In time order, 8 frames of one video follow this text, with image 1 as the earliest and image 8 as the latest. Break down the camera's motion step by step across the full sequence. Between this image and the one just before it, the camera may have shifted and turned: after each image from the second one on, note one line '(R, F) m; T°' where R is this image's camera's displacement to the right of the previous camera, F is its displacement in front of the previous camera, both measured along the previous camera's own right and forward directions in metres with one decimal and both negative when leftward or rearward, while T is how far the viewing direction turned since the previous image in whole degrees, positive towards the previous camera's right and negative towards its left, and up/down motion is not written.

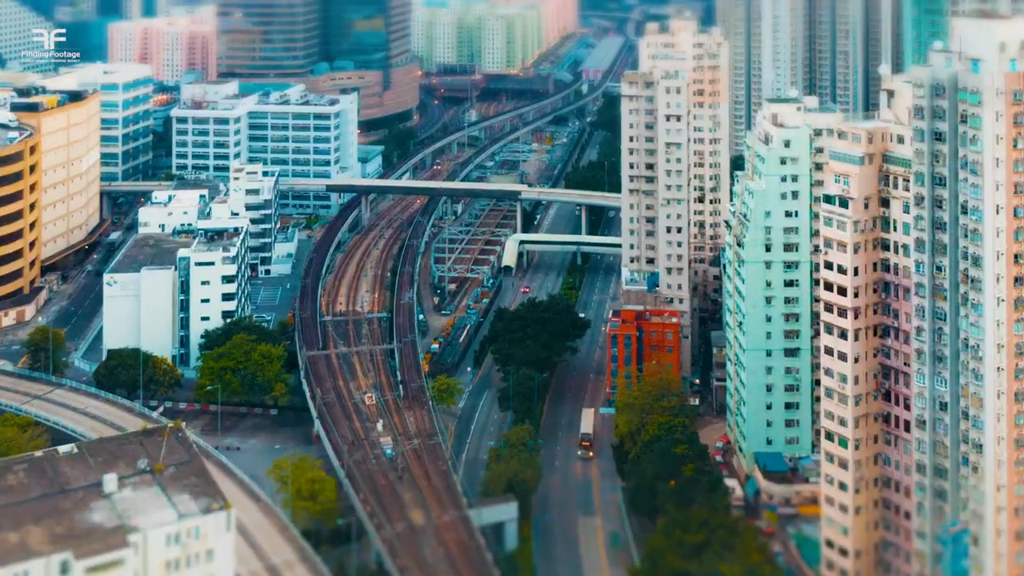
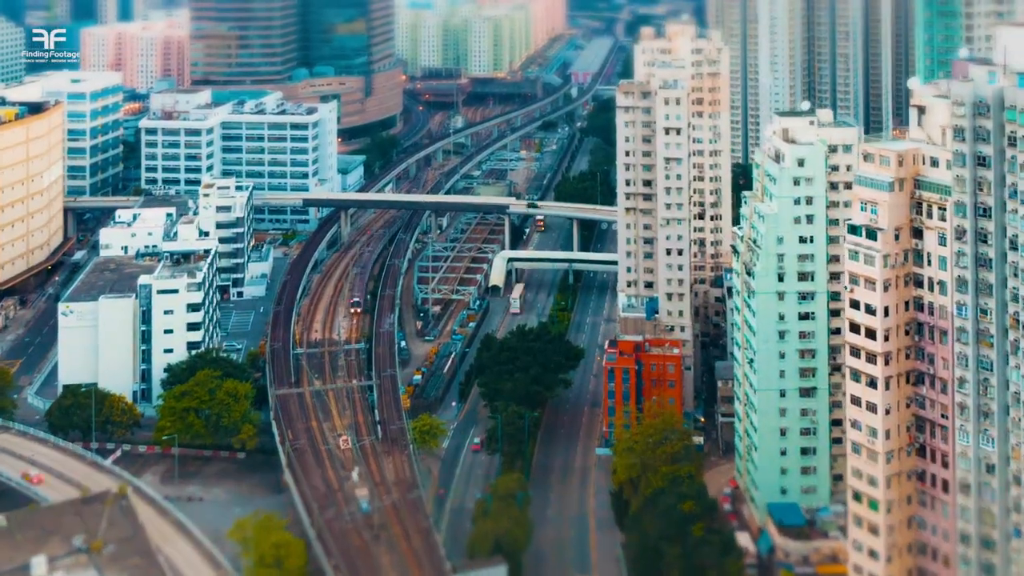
(0.0, +2.2) m; 0°
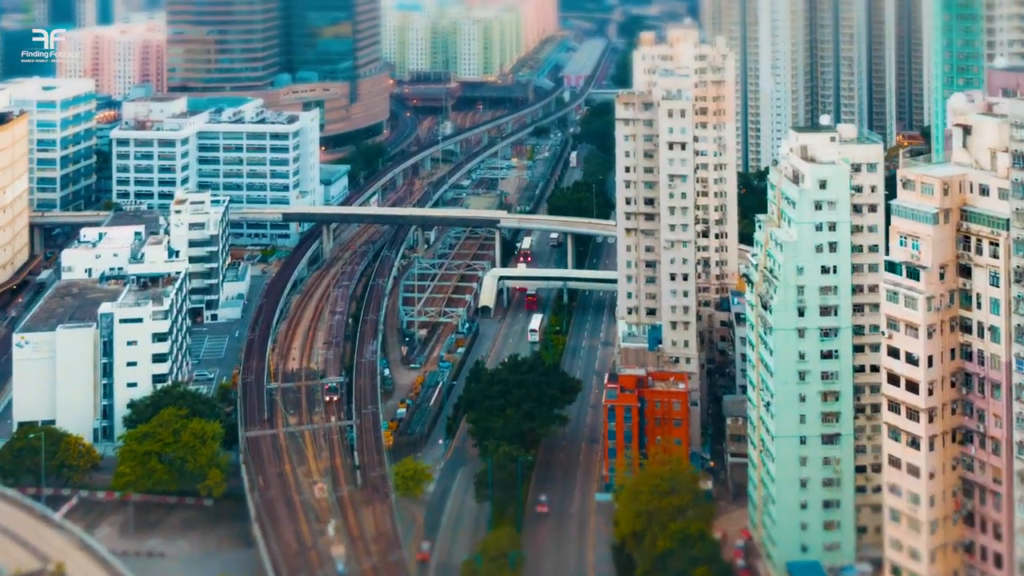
(0.0, +2.1) m; 0°
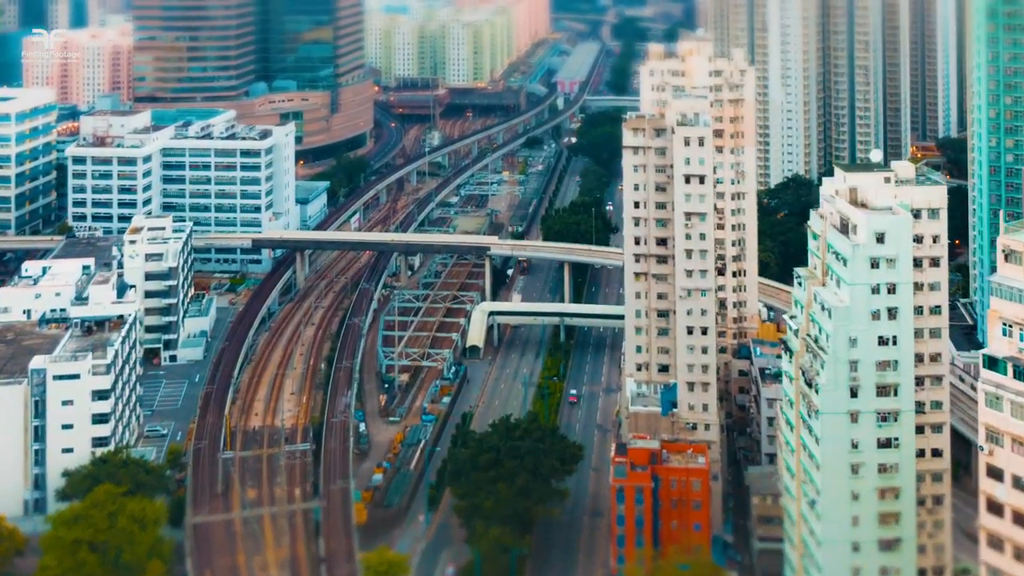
(0.0, +3.4) m; 0°
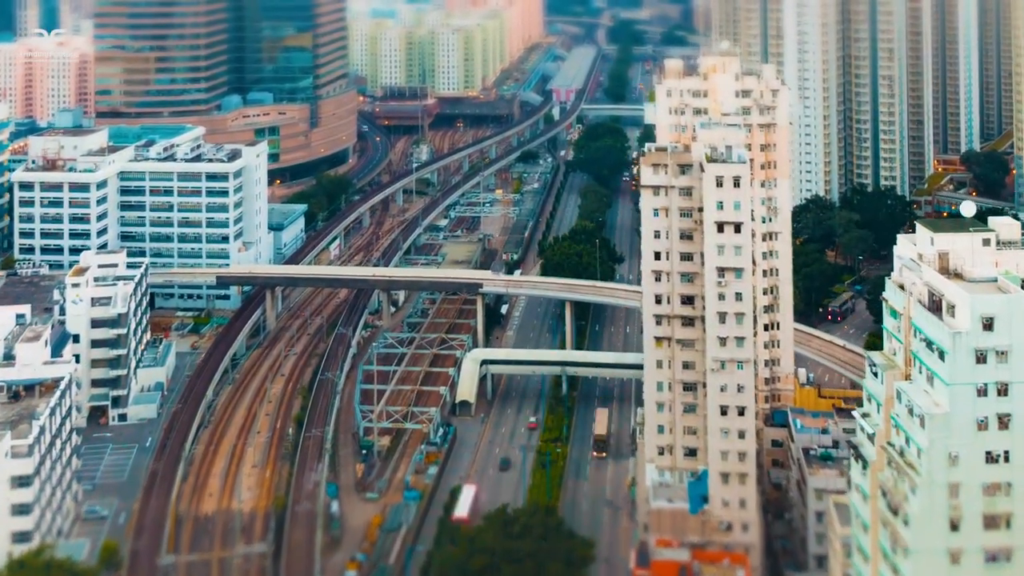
(0.0, +3.7) m; 0°
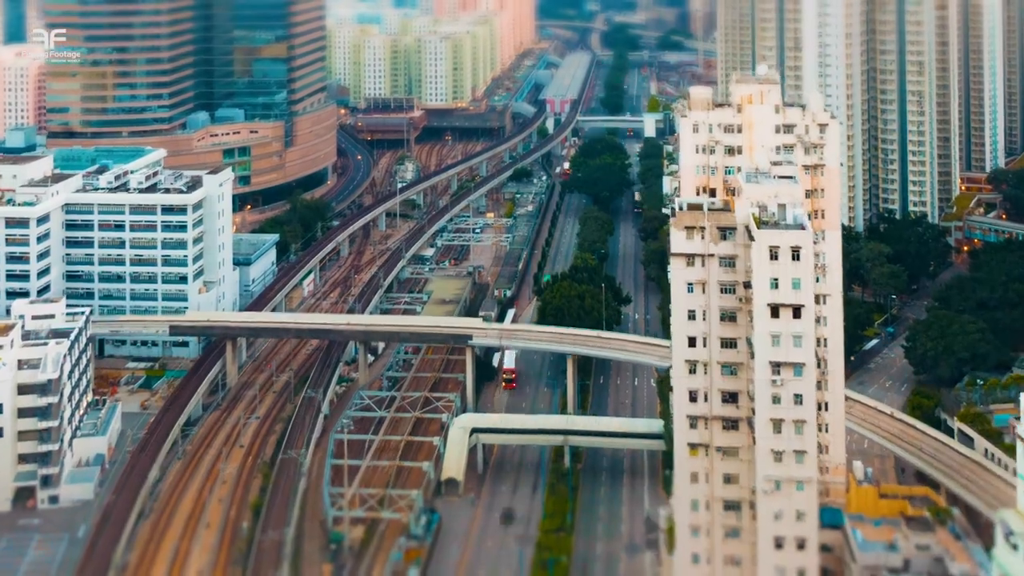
(-0.1, +3.8) m; 0°
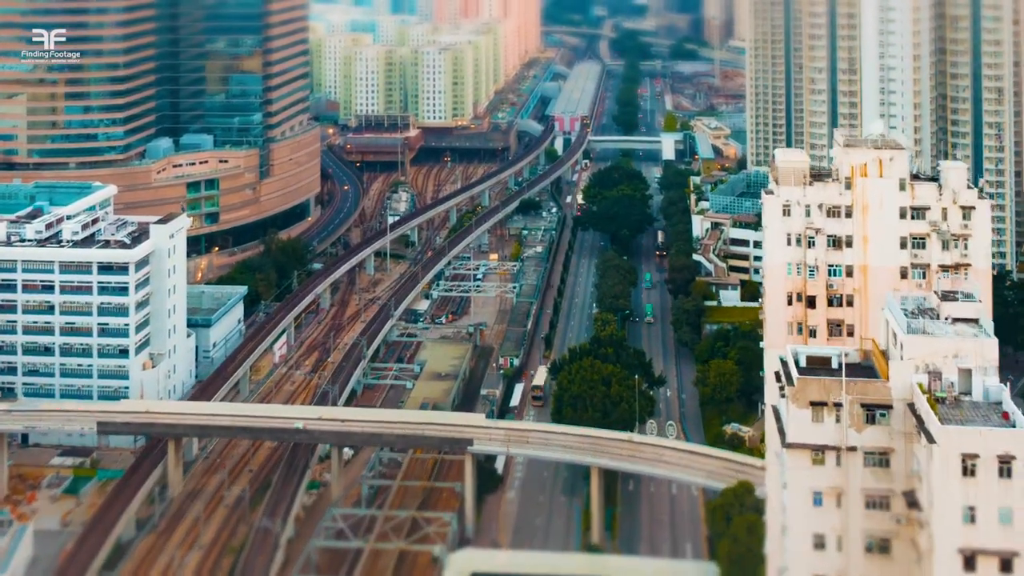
(-0.1, +5.5) m; 0°
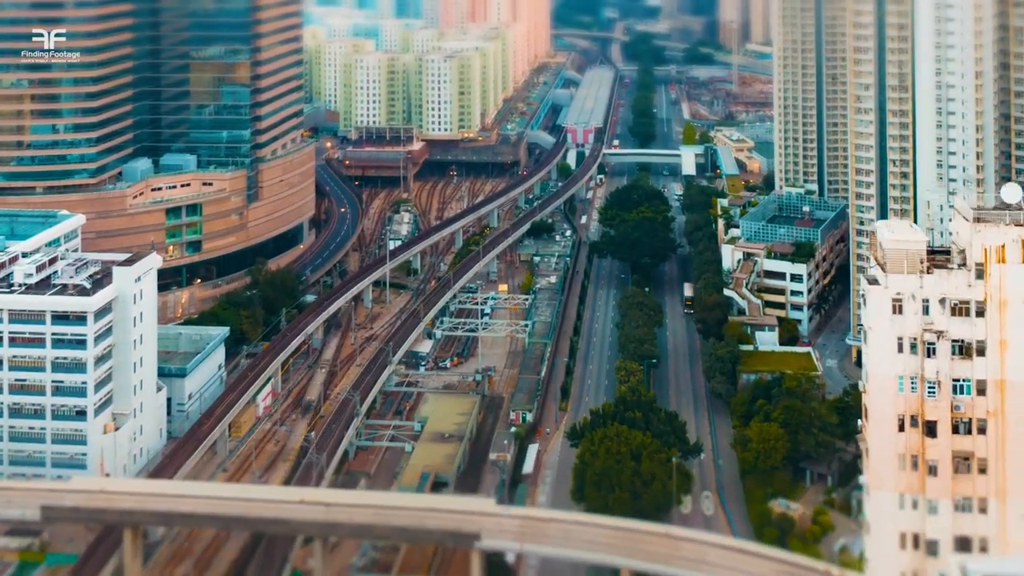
(-0.1, +3.3) m; 0°
